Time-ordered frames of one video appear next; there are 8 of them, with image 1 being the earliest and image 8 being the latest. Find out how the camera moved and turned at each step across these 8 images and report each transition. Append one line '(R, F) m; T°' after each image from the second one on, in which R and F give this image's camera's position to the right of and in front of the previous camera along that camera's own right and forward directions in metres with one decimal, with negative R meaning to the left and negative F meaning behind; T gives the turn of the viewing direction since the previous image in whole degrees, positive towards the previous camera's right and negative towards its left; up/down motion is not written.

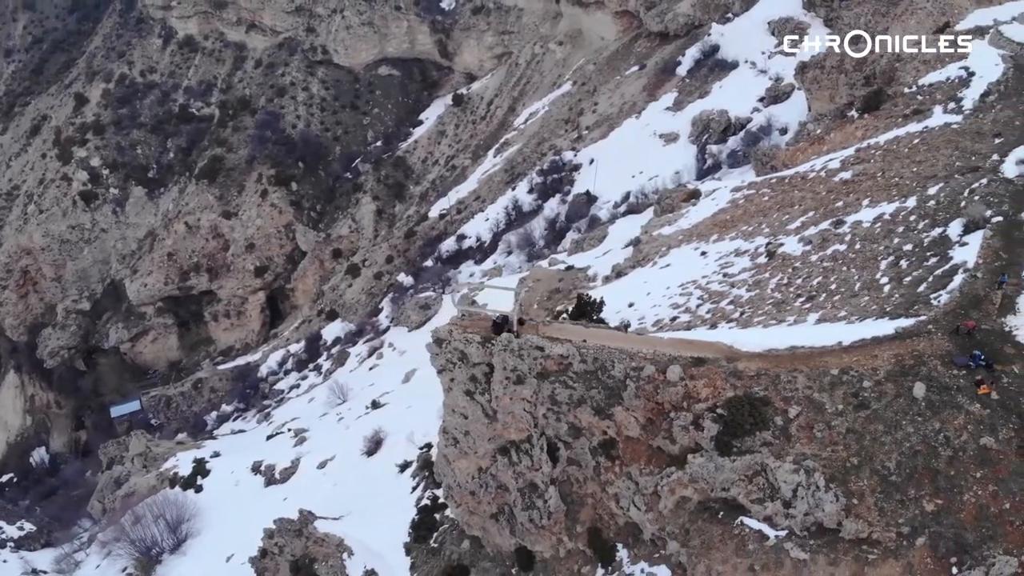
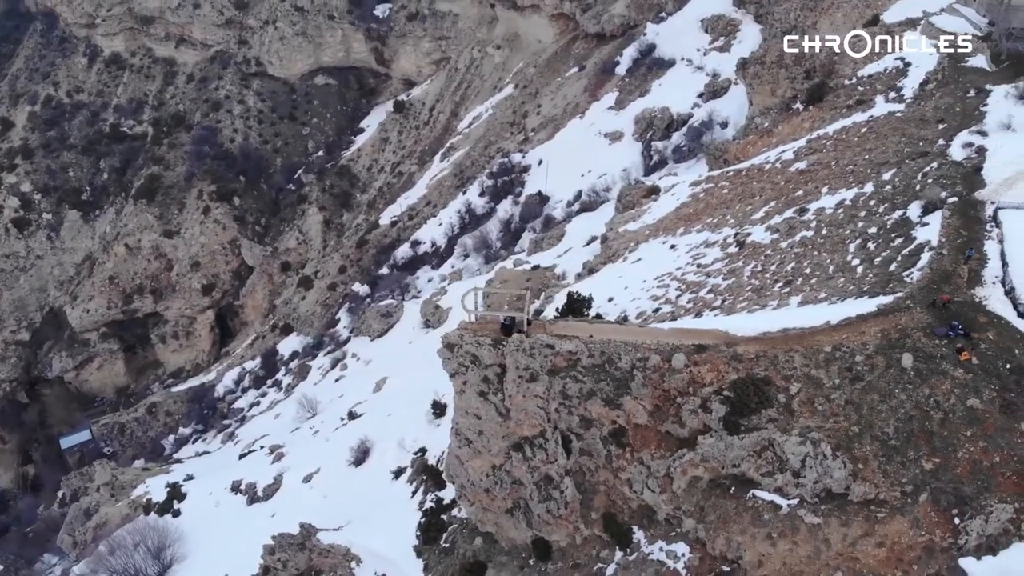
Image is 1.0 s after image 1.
(-1.4, -0.5) m; +5°
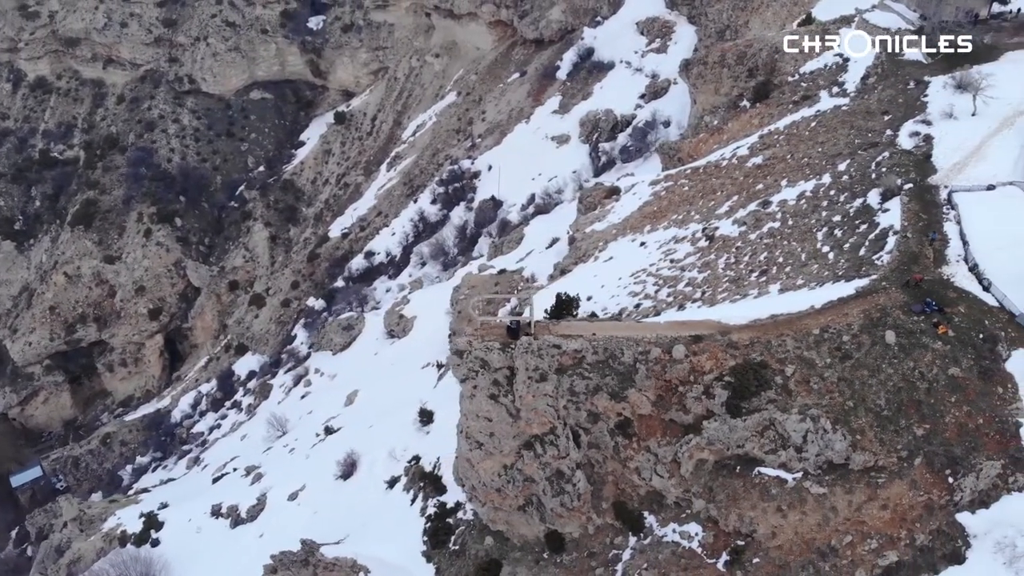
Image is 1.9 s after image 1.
(-1.4, -0.5) m; +4°
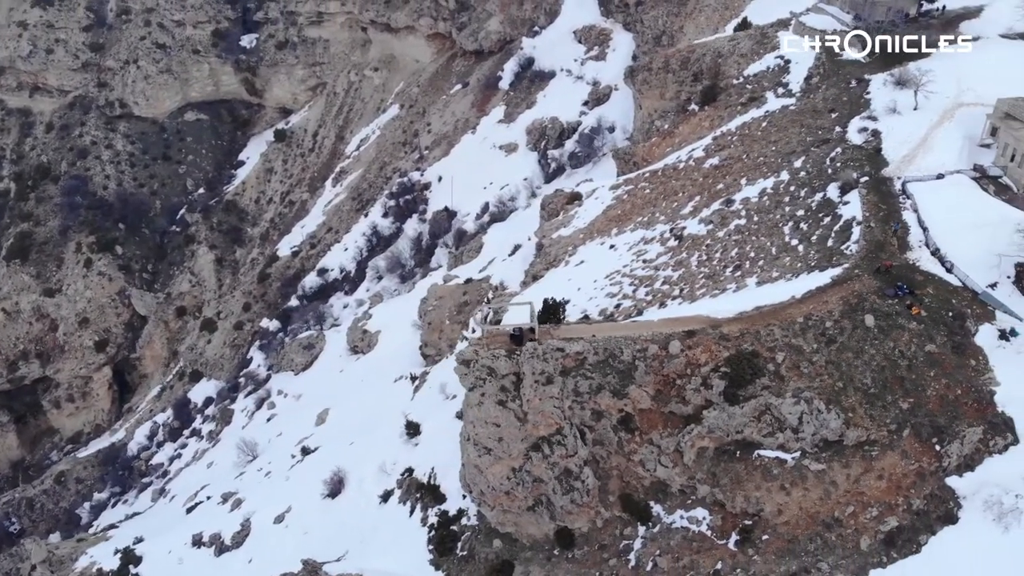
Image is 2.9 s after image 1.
(-1.4, -0.5) m; +4°
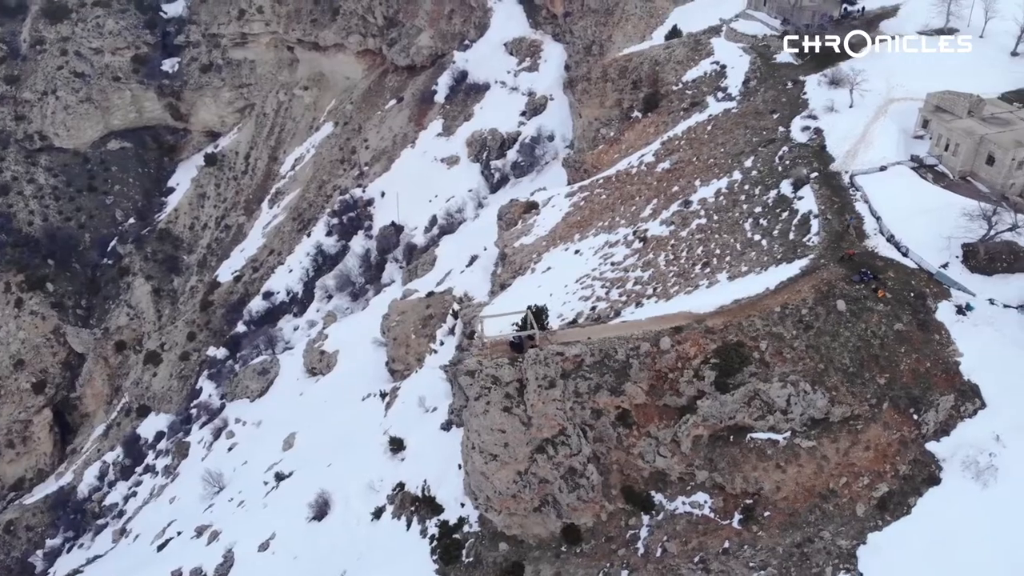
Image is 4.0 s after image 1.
(-1.5, -0.6) m; +5°
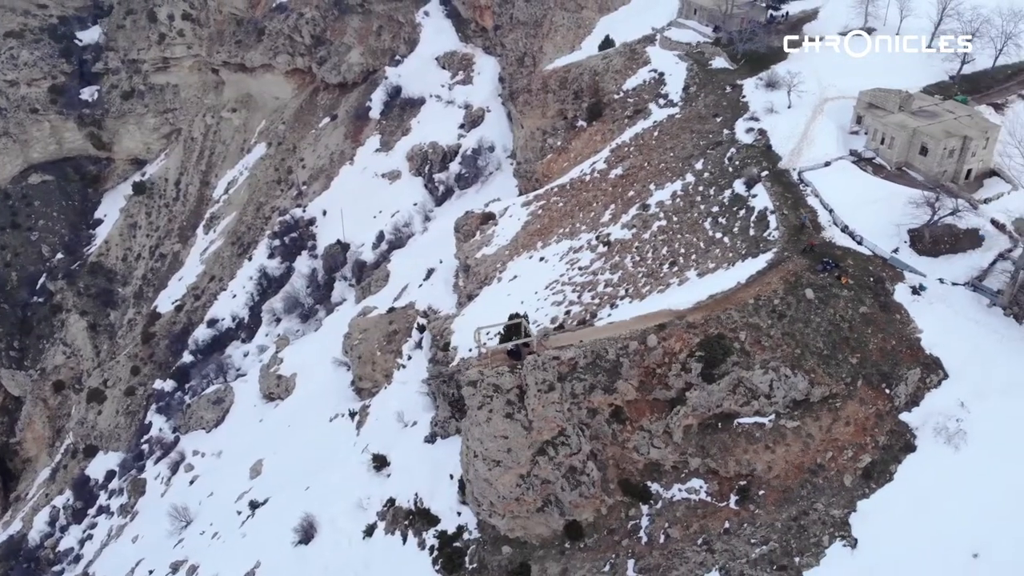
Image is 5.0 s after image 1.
(-1.5, -0.6) m; +5°
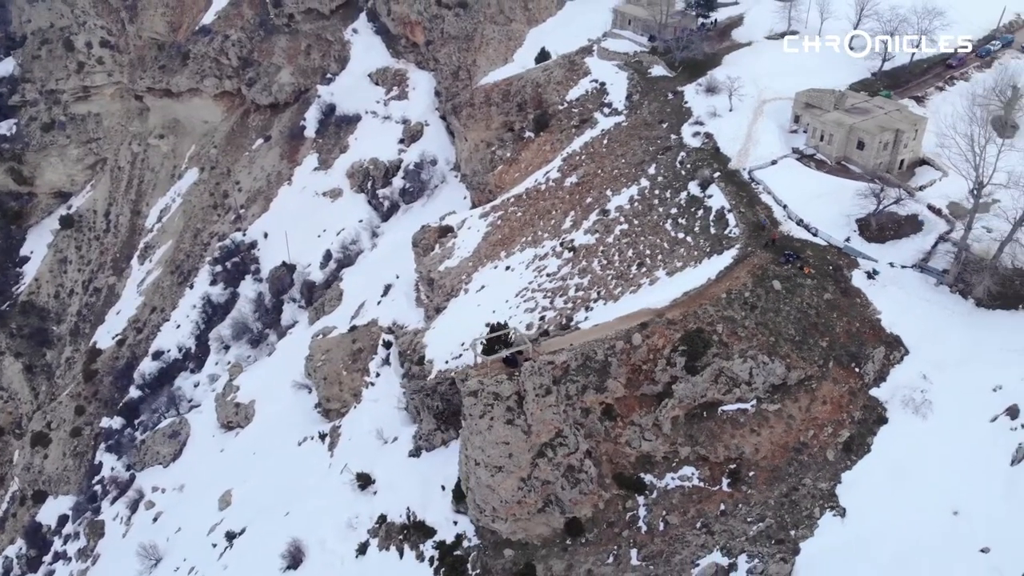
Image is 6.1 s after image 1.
(-1.4, -0.7) m; +5°
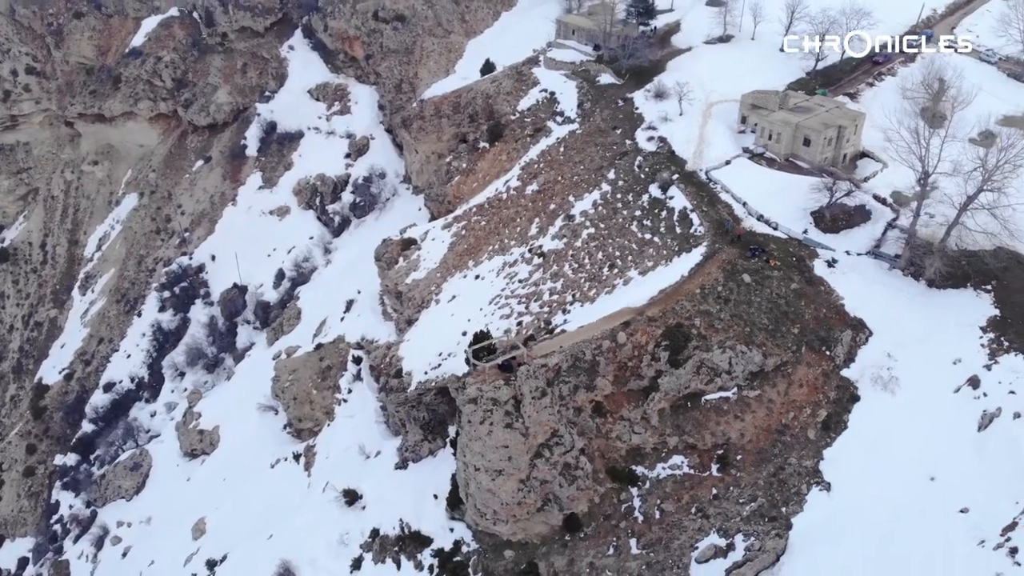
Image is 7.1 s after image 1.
(-1.2, -0.7) m; +4°
